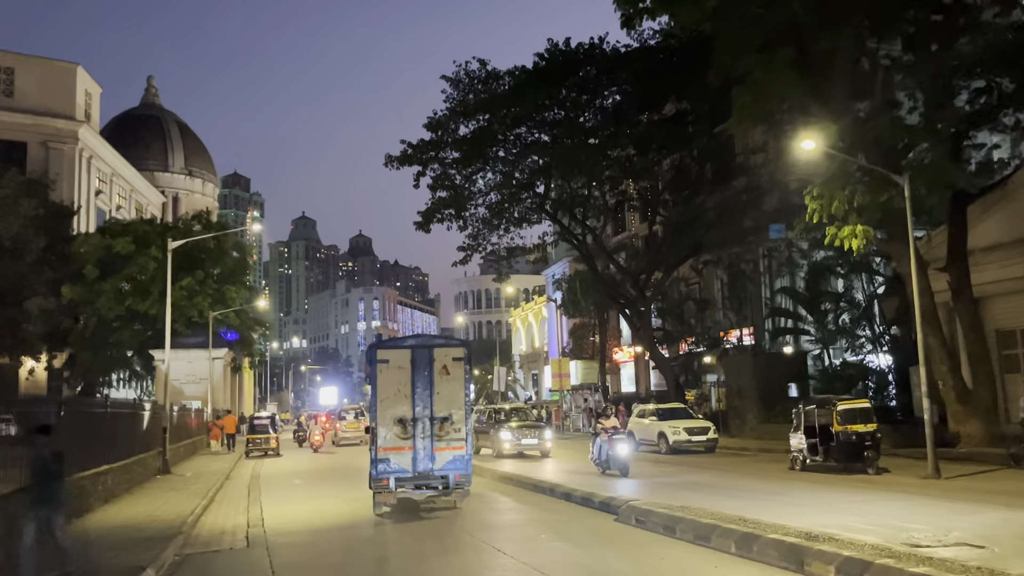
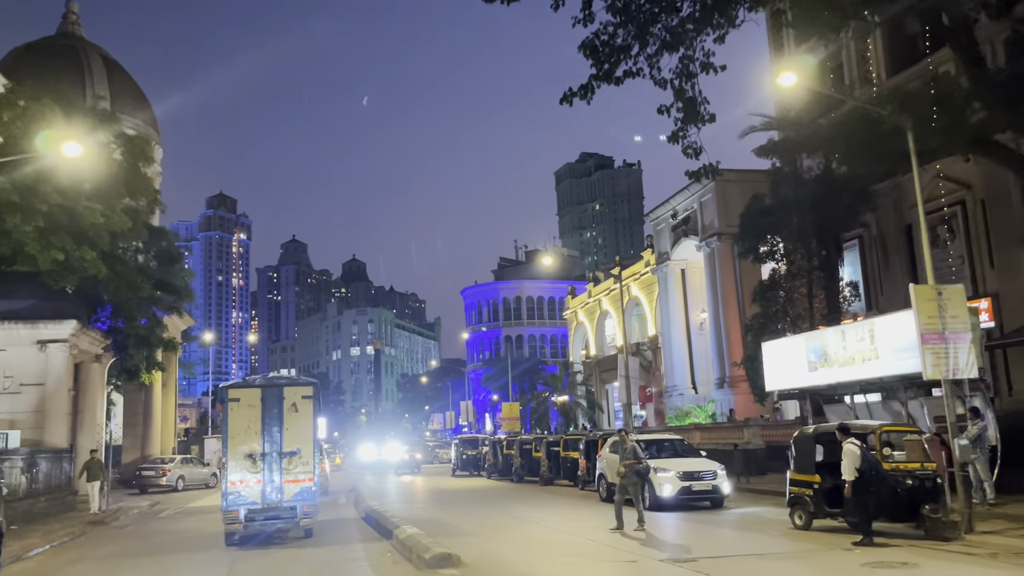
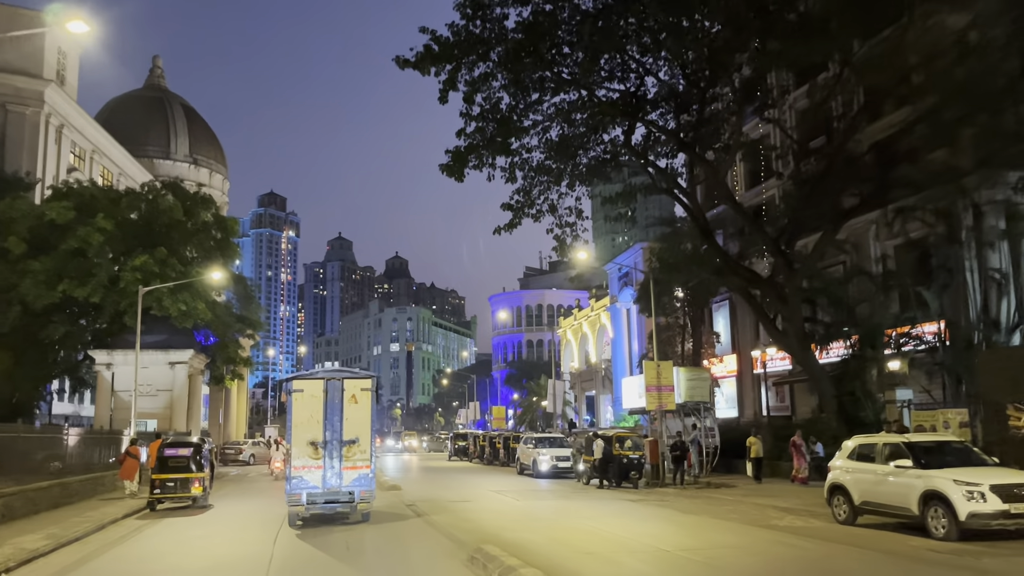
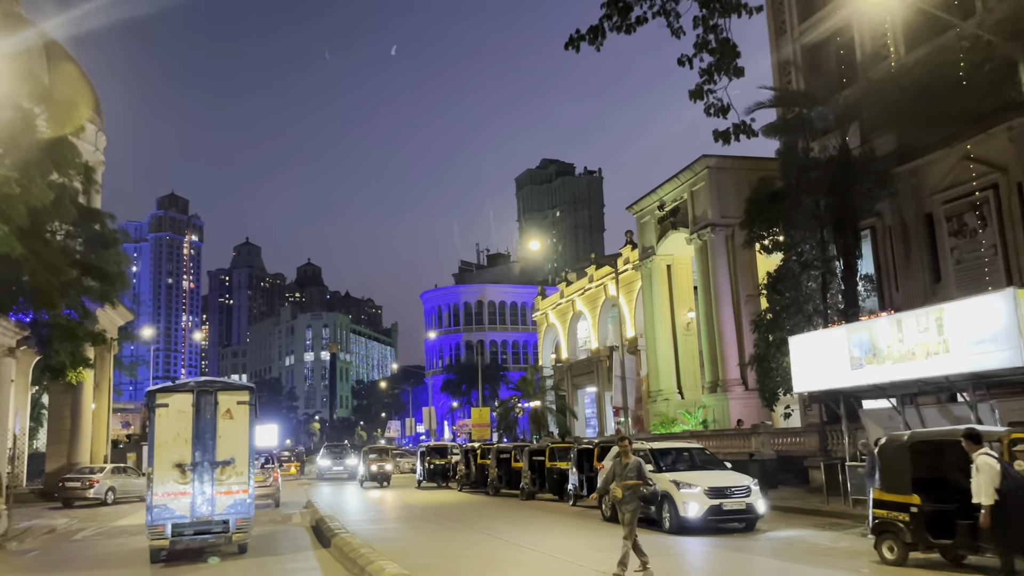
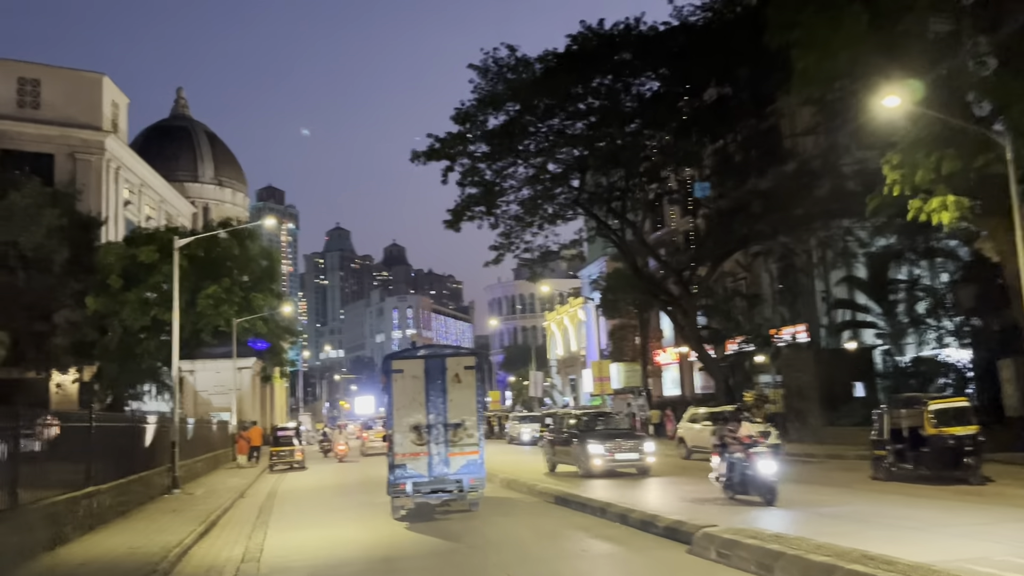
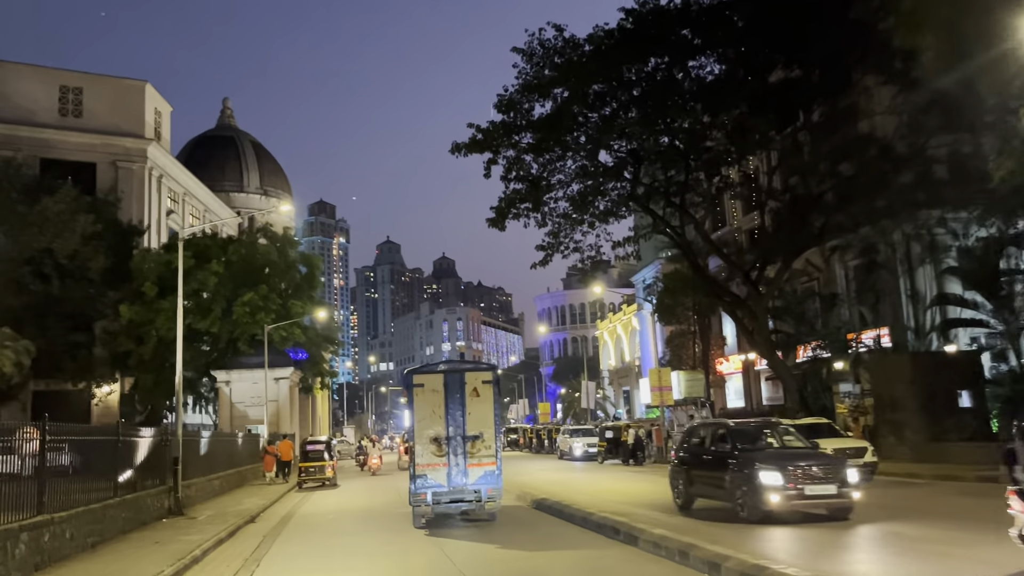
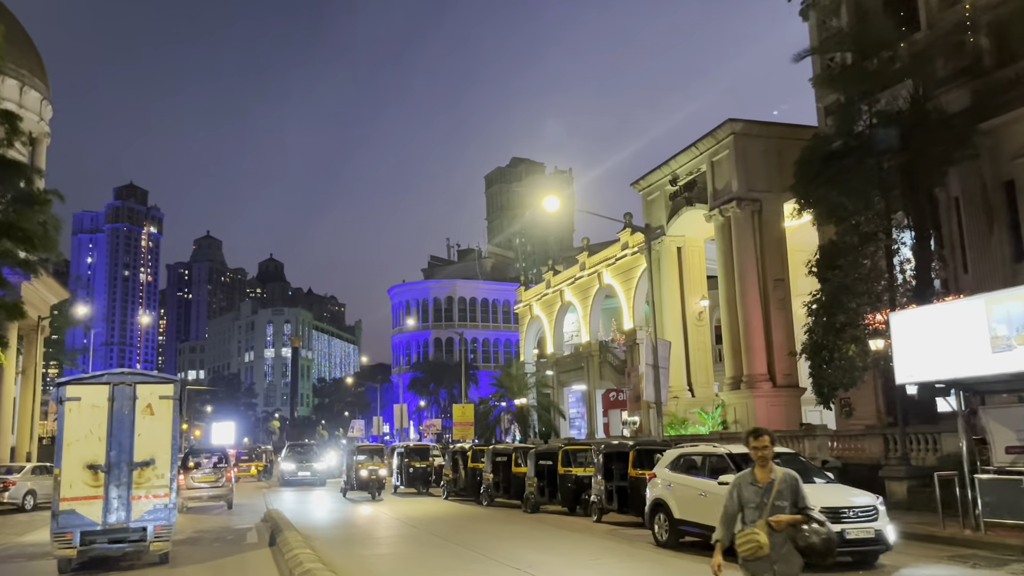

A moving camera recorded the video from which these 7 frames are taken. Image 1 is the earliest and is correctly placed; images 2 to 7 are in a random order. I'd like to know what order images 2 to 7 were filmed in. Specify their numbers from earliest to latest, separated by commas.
5, 6, 3, 2, 4, 7
